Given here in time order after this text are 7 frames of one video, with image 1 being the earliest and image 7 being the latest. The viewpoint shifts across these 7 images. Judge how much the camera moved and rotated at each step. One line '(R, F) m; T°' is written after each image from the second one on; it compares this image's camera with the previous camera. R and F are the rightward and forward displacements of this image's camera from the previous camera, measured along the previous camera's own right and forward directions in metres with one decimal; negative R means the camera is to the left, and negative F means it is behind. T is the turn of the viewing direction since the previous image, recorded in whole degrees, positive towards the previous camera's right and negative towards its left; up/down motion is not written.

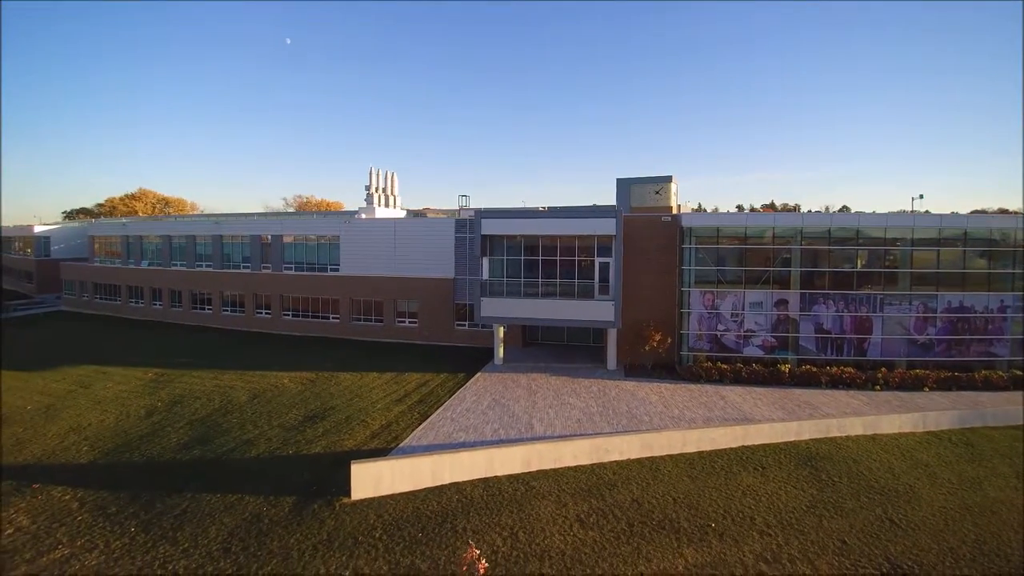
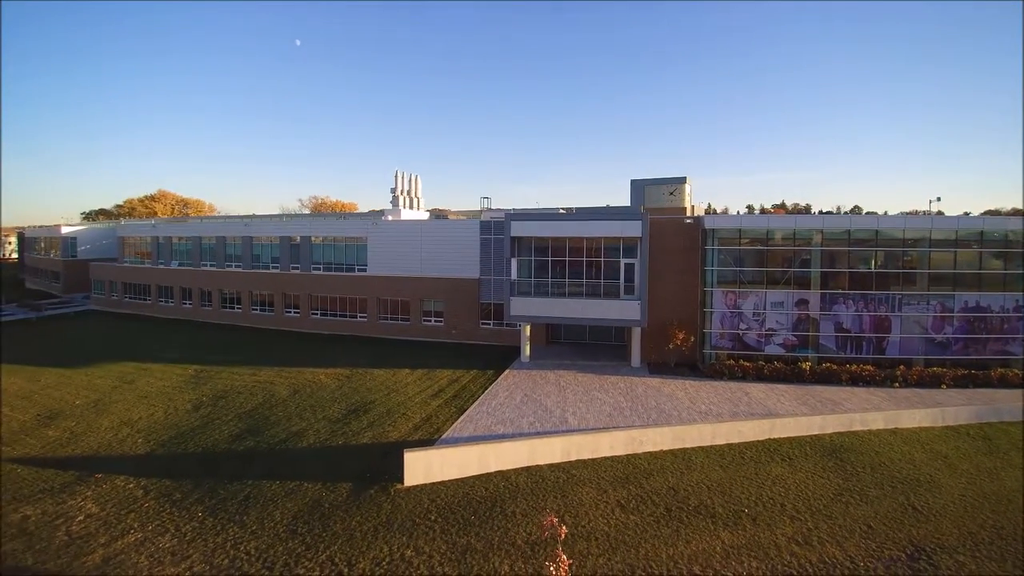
(-0.9, -0.7) m; -1°
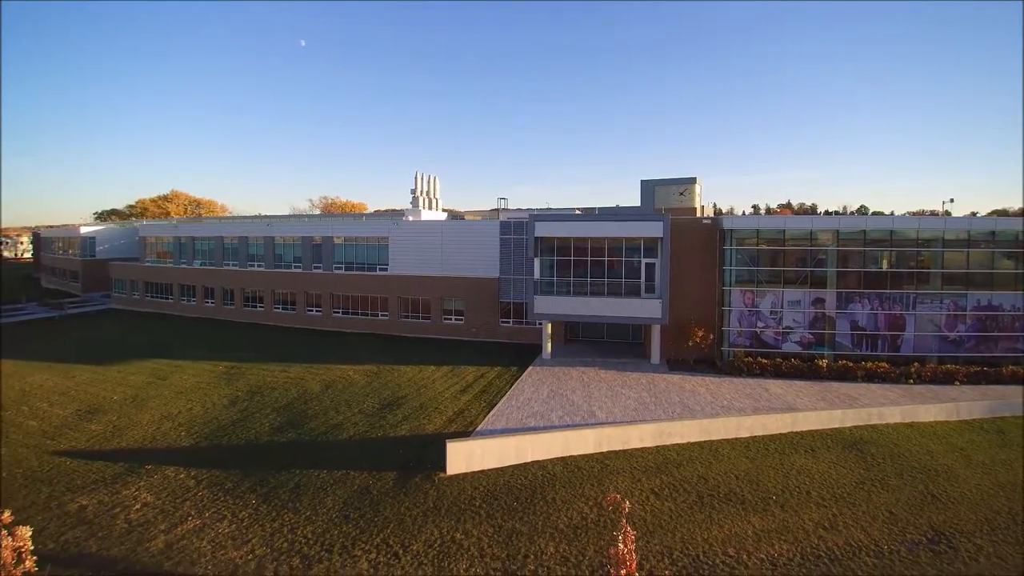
(-0.9, -0.6) m; 0°
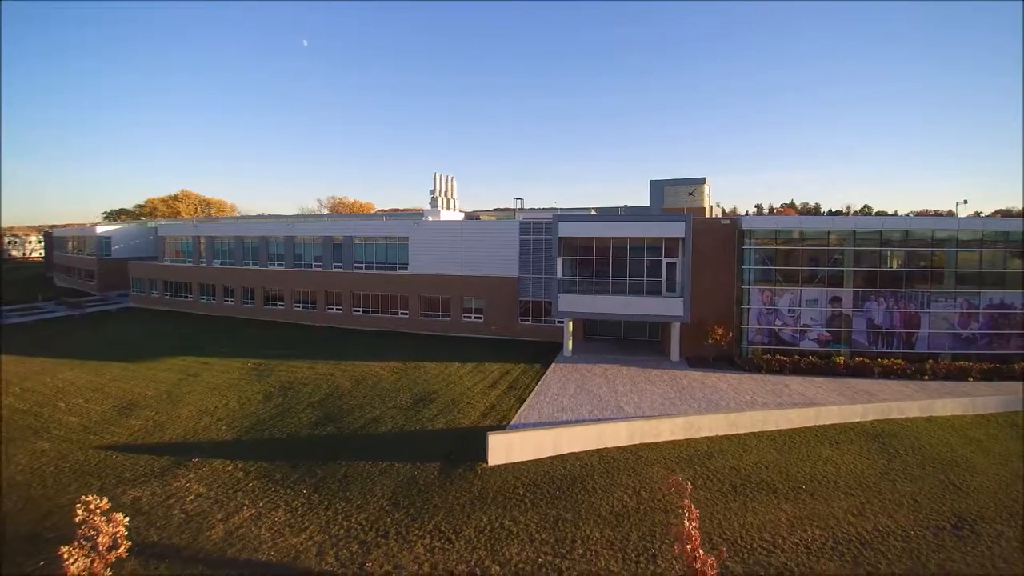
(-1.0, -0.6) m; 0°
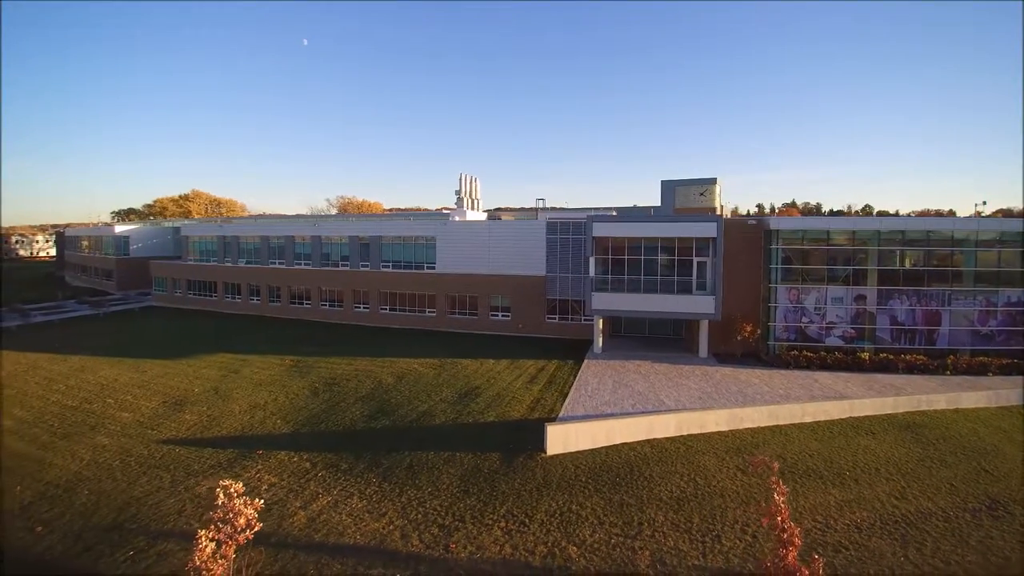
(-1.7, -0.7) m; 0°
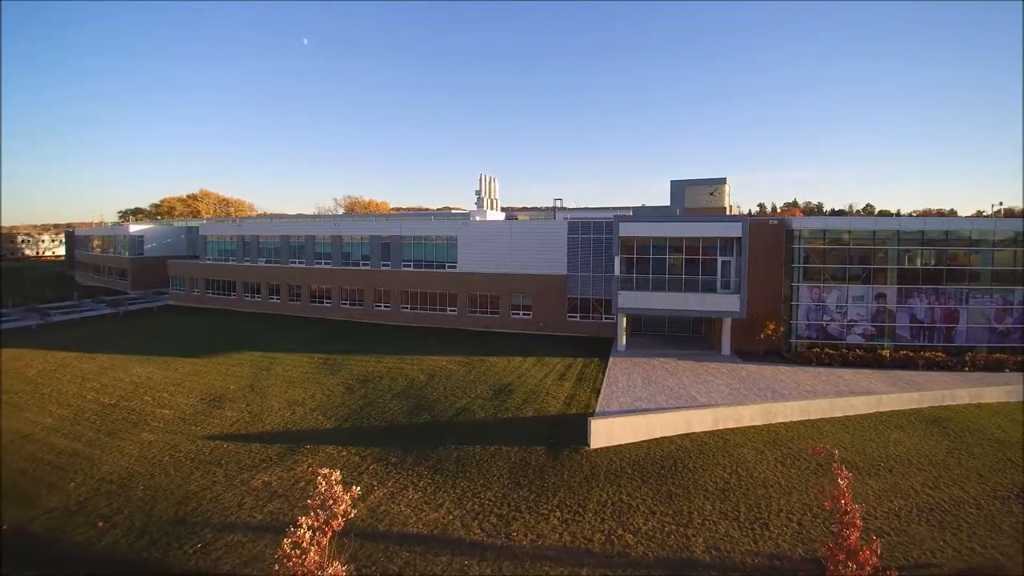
(-1.4, -0.5) m; 0°
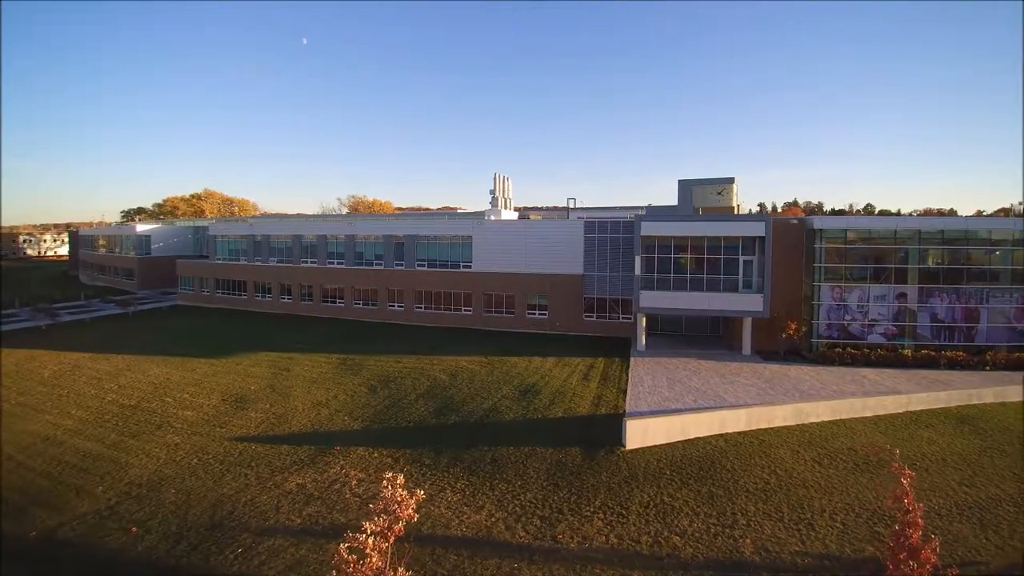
(-1.1, 0.0) m; 0°
